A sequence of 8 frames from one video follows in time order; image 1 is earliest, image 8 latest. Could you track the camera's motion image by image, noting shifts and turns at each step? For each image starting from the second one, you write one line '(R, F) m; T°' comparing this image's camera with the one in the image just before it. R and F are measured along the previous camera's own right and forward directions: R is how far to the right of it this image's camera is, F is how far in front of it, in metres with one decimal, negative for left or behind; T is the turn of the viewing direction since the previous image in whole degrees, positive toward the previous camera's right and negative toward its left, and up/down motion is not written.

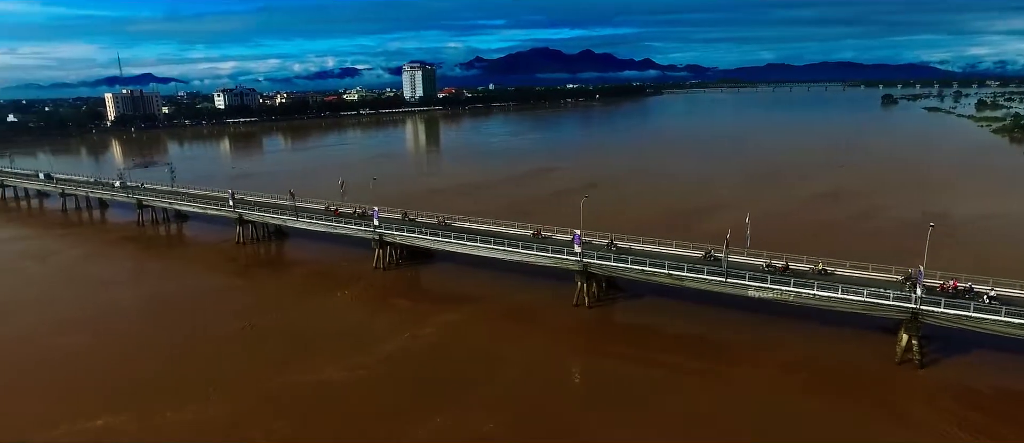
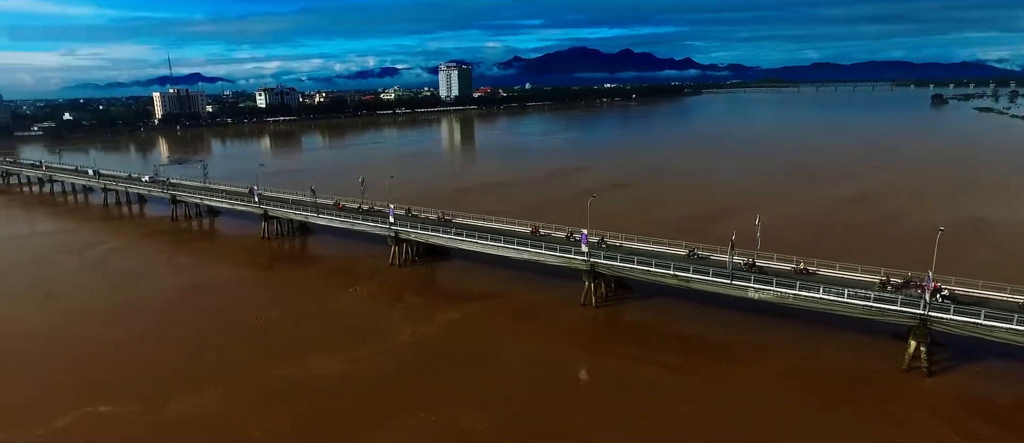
(+0.7, -0.1) m; -3°
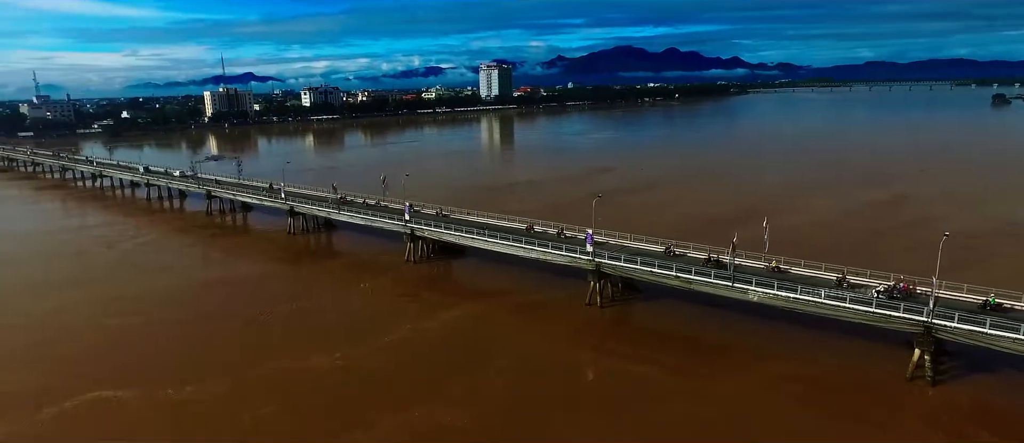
(+0.9, -0.1) m; -4°
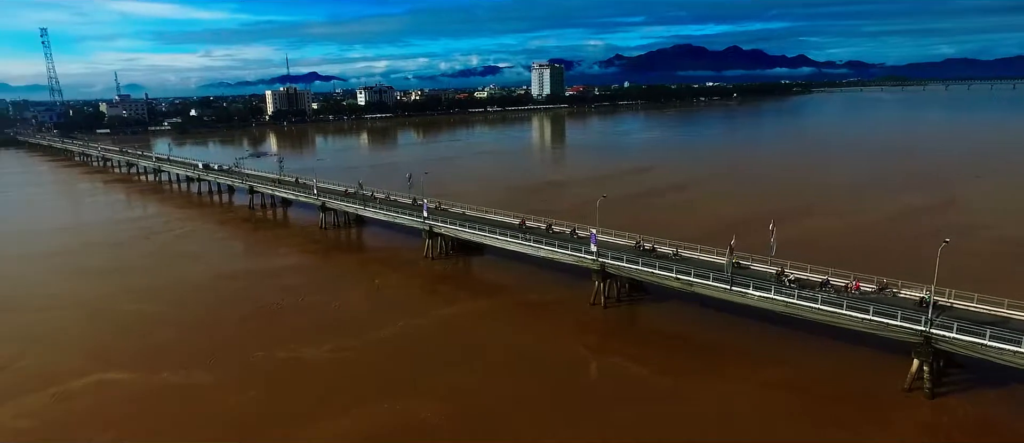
(+1.3, -0.1) m; -5°
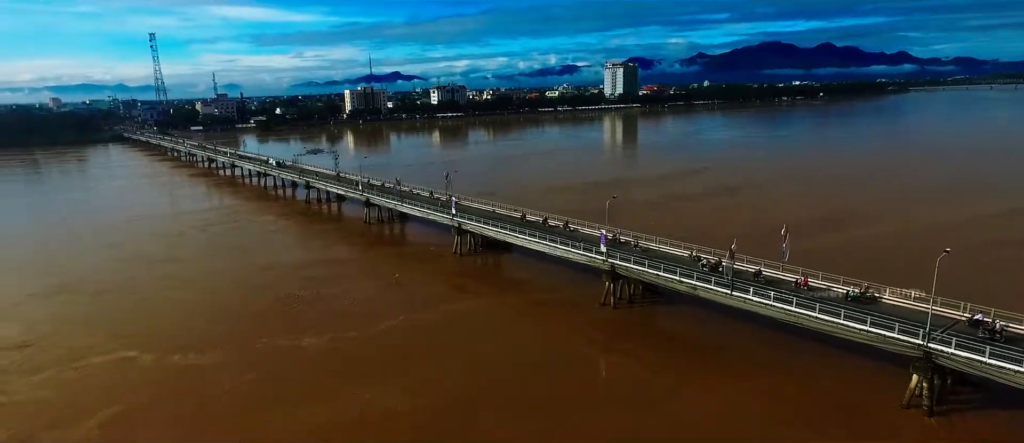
(+1.6, -0.1) m; -7°
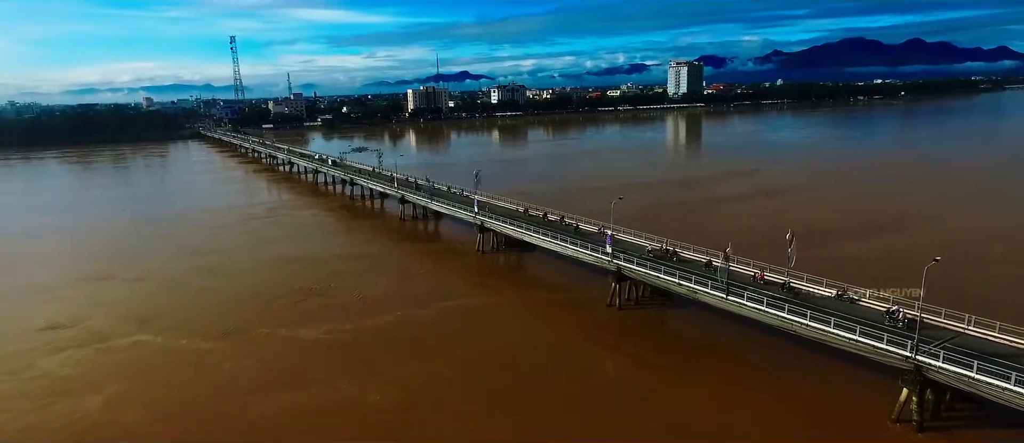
(+1.5, -0.1) m; -6°
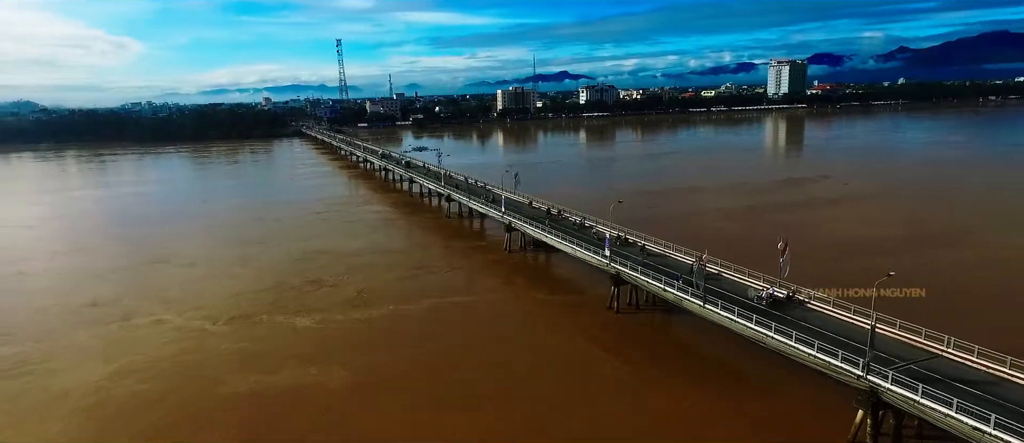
(+2.5, -0.2) m; -8°
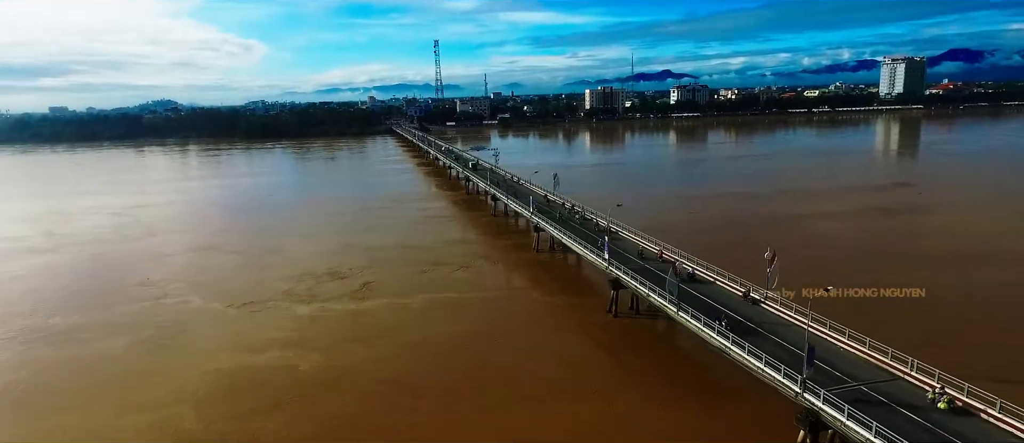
(+2.4, -0.2) m; -8°
